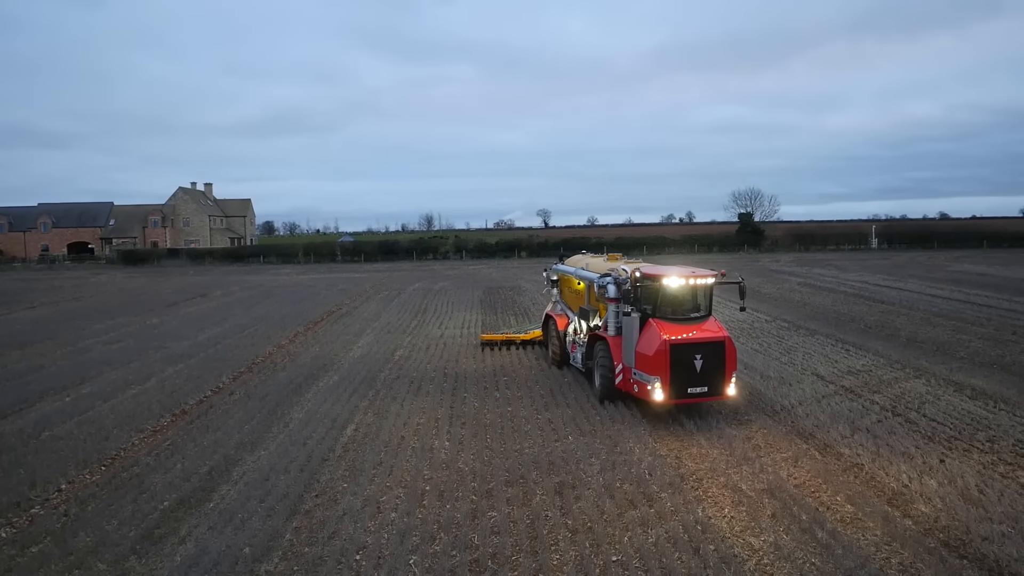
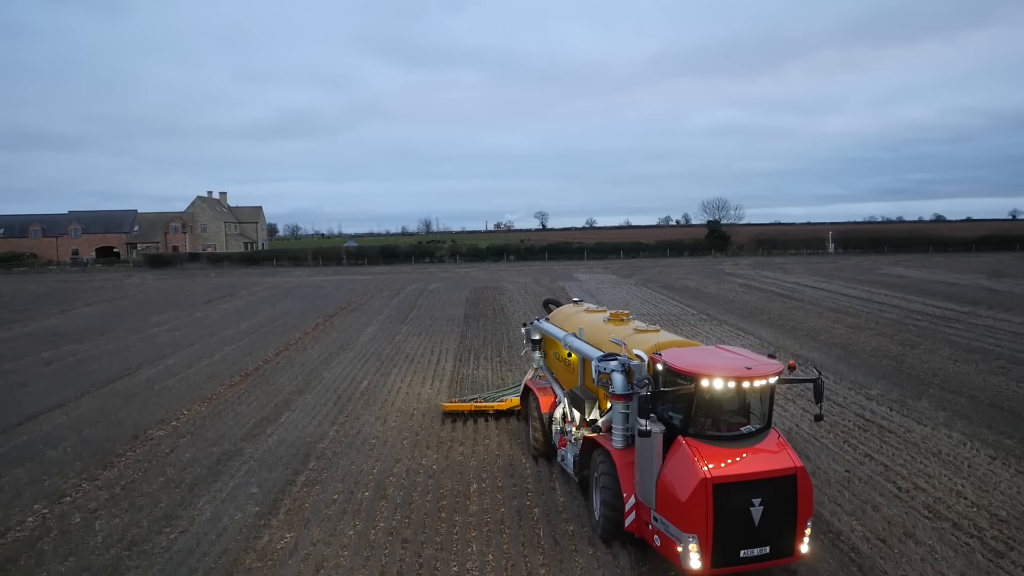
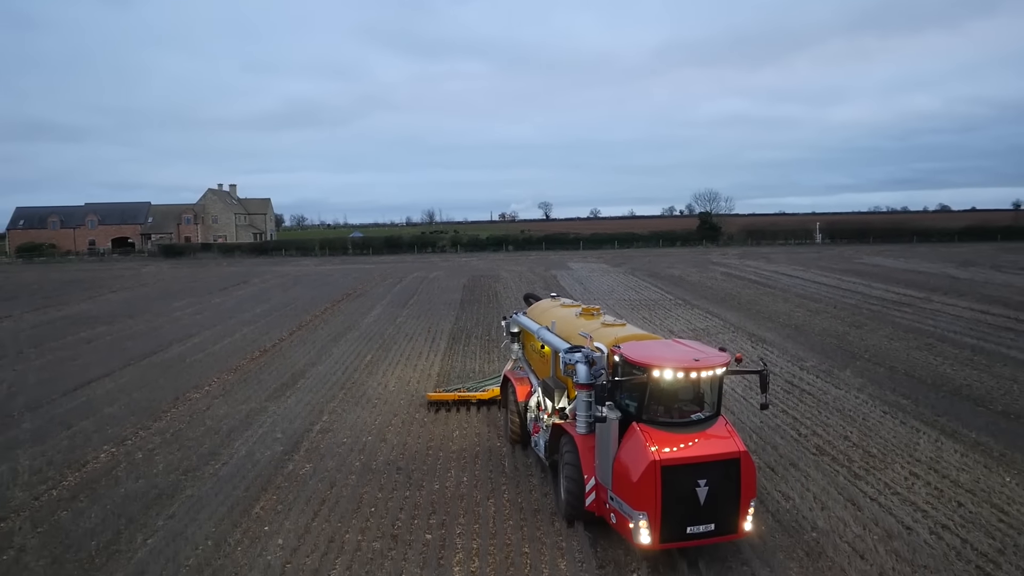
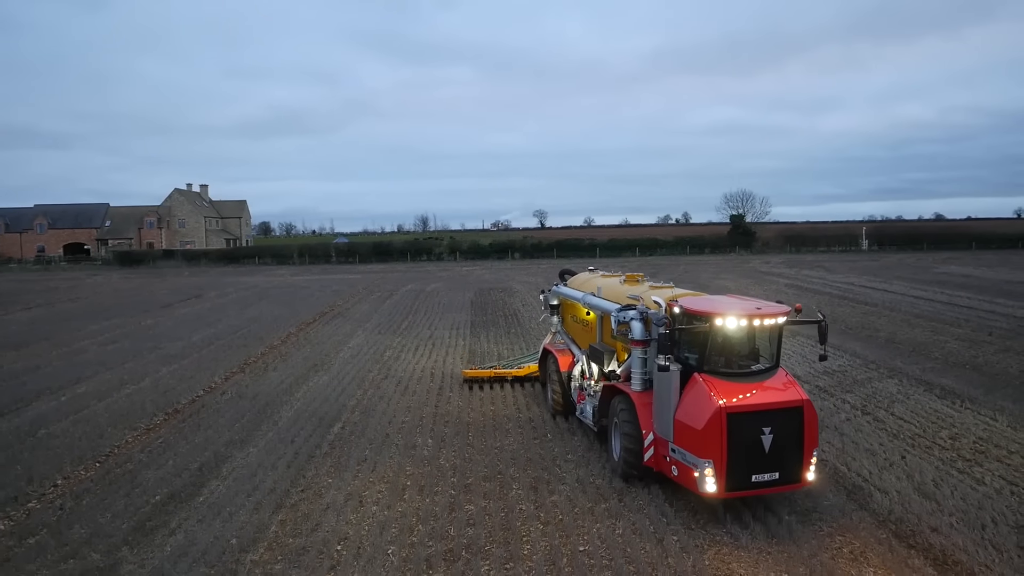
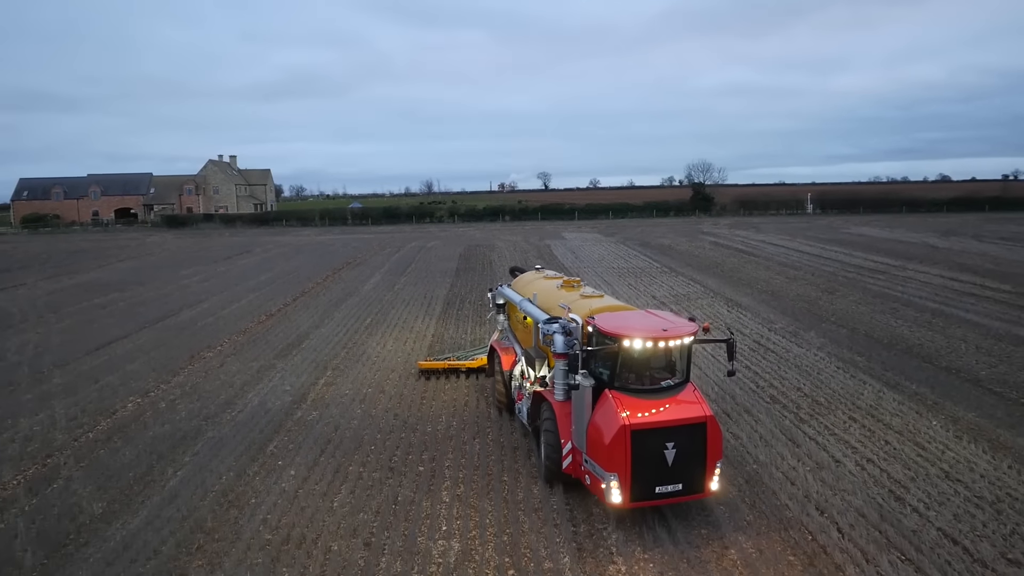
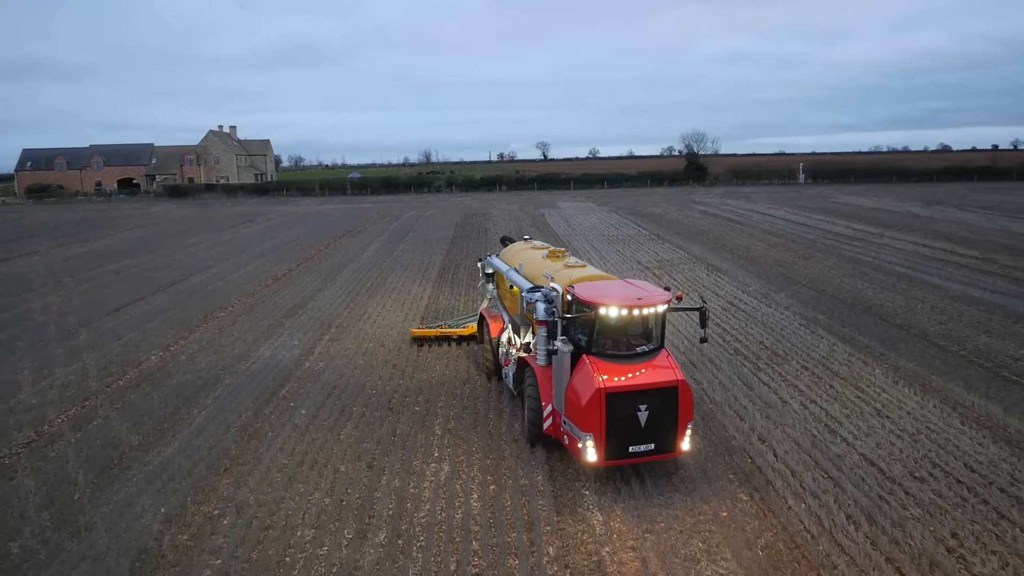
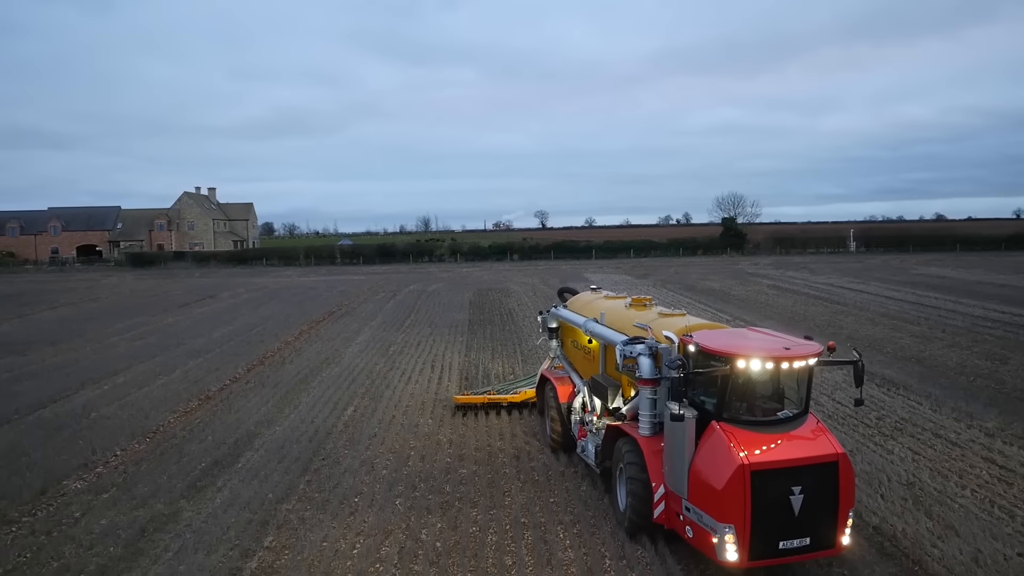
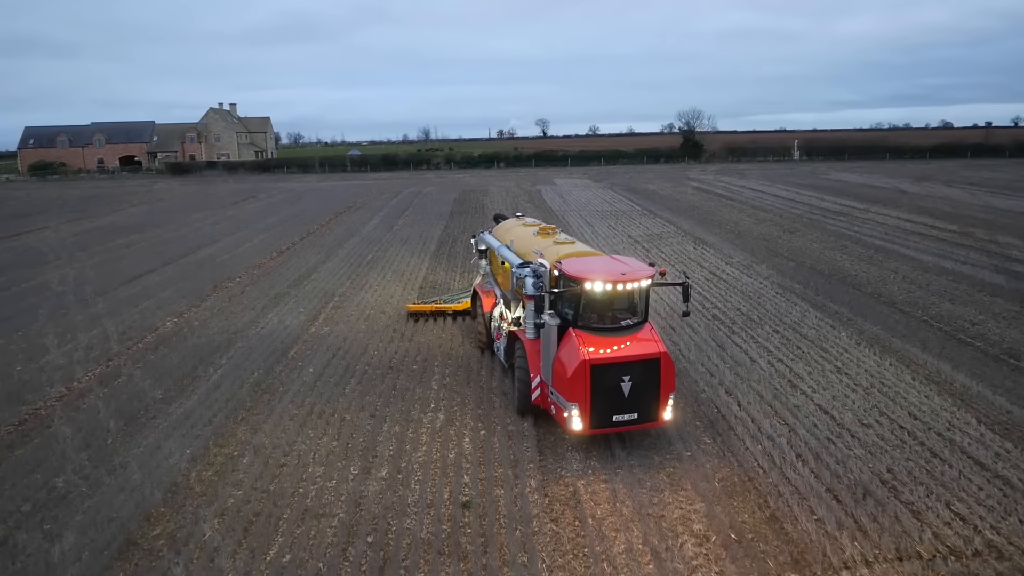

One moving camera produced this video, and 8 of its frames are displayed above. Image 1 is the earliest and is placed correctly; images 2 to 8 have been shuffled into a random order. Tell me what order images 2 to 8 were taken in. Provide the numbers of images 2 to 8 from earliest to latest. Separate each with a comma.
4, 7, 2, 3, 5, 6, 8
